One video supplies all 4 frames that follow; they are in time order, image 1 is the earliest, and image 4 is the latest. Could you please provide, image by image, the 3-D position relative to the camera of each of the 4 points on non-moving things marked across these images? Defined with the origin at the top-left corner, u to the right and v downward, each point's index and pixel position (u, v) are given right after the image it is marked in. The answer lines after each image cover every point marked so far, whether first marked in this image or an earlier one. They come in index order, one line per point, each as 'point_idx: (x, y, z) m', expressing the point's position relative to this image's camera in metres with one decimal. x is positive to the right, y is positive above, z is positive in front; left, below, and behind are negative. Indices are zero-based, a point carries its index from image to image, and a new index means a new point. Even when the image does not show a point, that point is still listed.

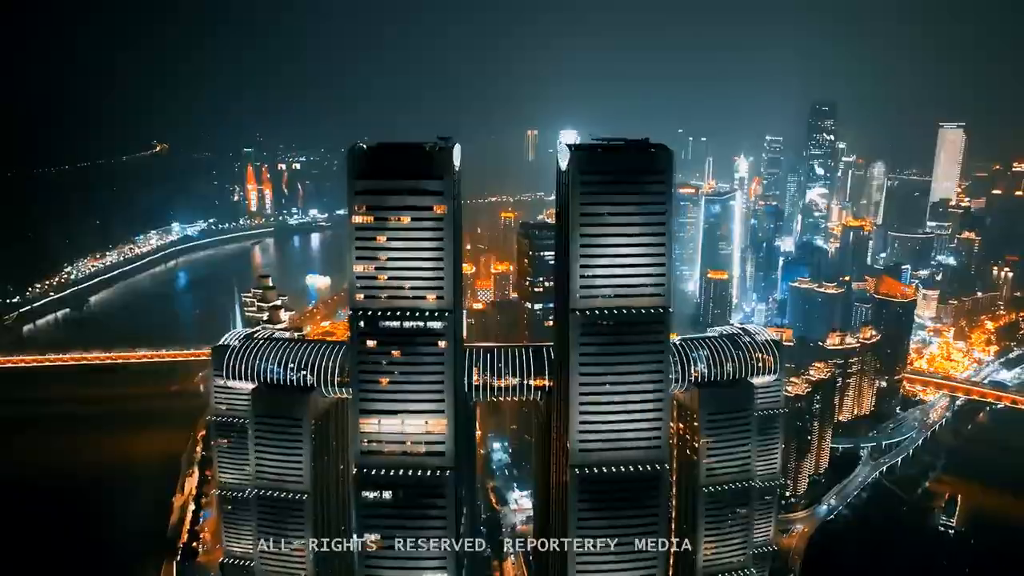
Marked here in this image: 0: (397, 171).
0: (-0.8, +1.0, +5.1) m
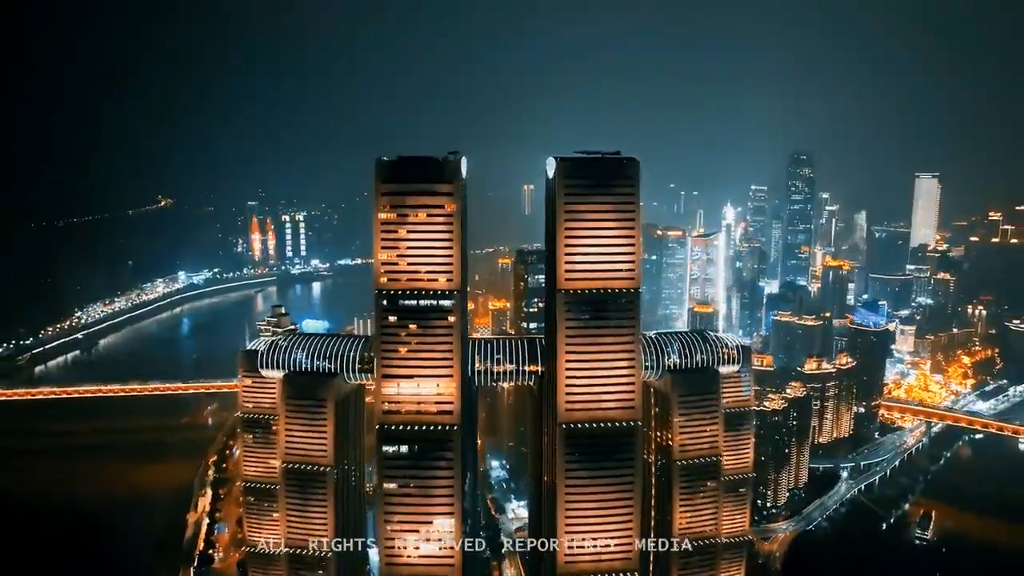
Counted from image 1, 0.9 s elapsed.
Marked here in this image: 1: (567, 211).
0: (-0.8, +1.1, +6.2) m
1: (+0.5, +0.7, +6.3) m
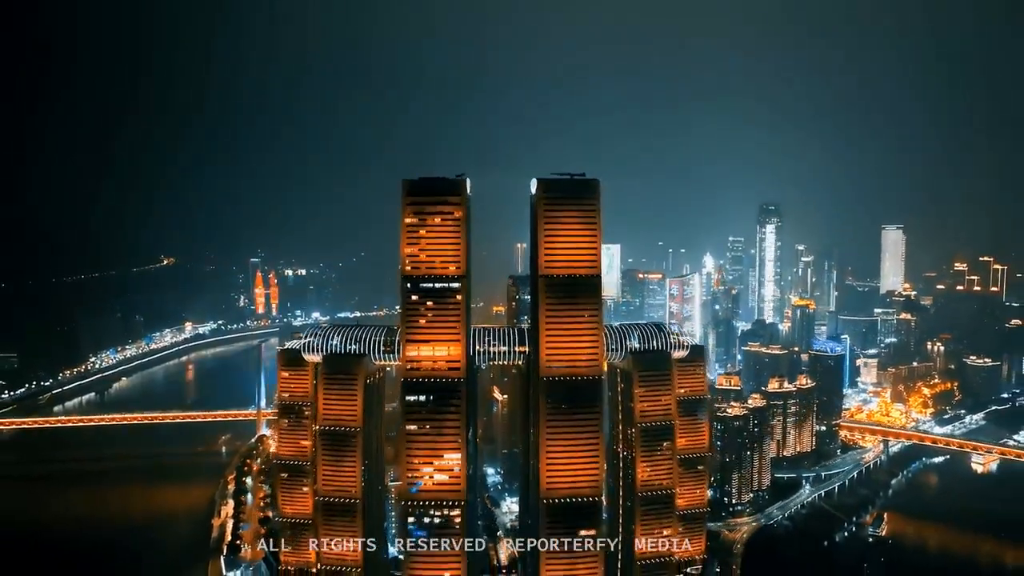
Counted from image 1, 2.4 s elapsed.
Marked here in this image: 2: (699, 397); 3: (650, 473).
0: (-0.9, +1.2, +8.3) m
1: (+0.4, +0.8, +8.4) m
2: (+3.0, -1.7, +10.9) m
3: (+1.9, -2.5, +9.4) m
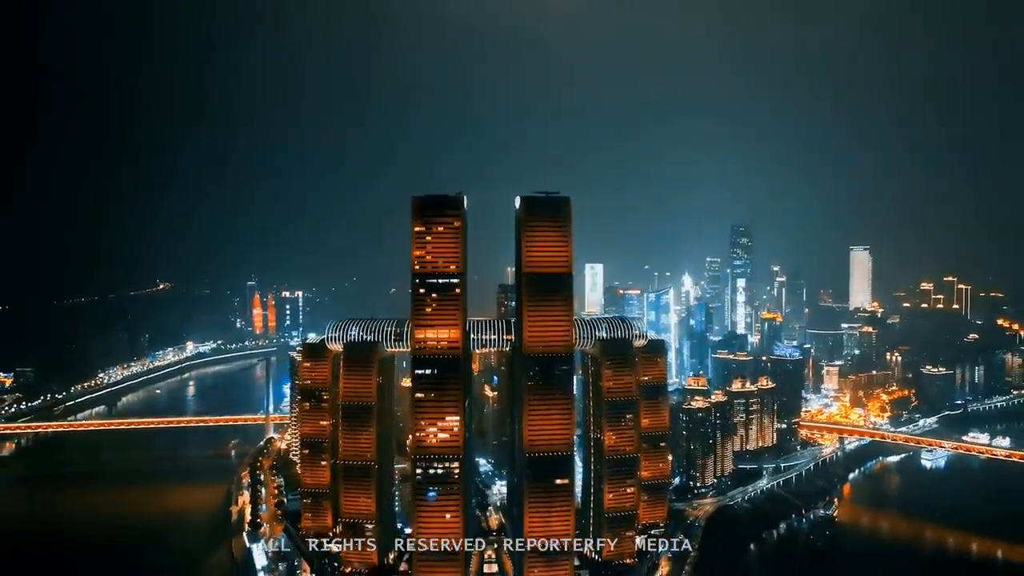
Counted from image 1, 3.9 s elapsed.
0: (-1.1, +1.2, +10.3) m
1: (+0.2, +0.9, +10.4) m
2: (+2.8, -1.8, +12.8) m
3: (+1.7, -2.5, +11.3) m
